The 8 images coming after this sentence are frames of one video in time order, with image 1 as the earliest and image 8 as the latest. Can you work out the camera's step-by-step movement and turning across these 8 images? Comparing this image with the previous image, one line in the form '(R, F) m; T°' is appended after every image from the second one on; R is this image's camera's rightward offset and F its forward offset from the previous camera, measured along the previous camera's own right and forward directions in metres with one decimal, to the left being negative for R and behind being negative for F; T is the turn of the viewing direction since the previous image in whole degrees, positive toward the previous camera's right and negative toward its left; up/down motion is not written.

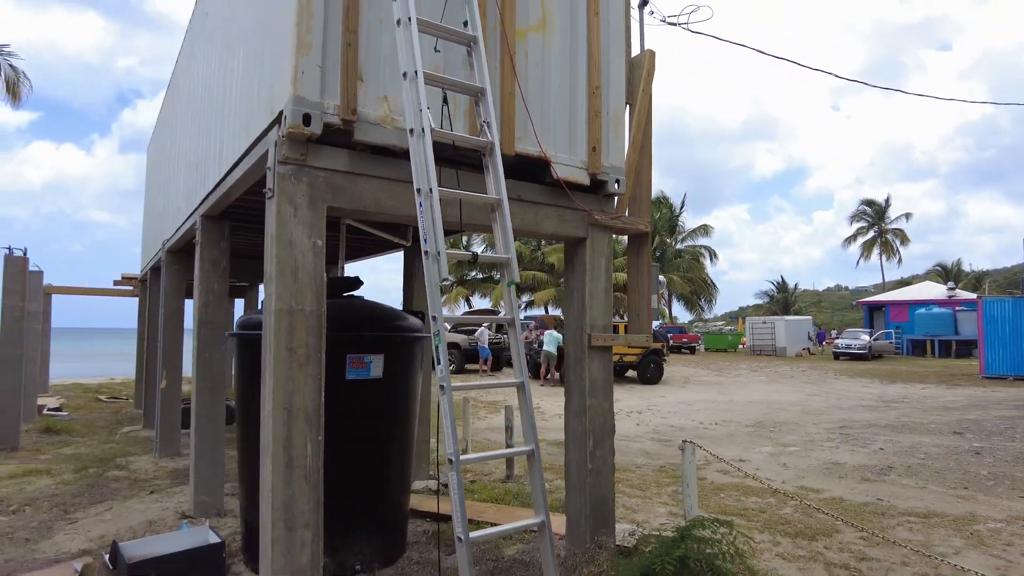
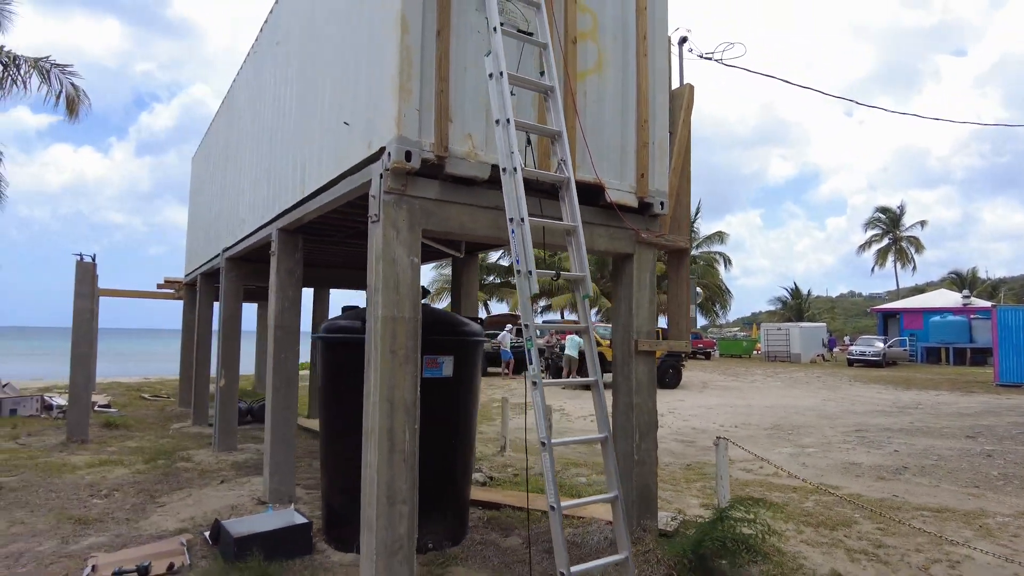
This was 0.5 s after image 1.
(-0.3, -0.5) m; -1°
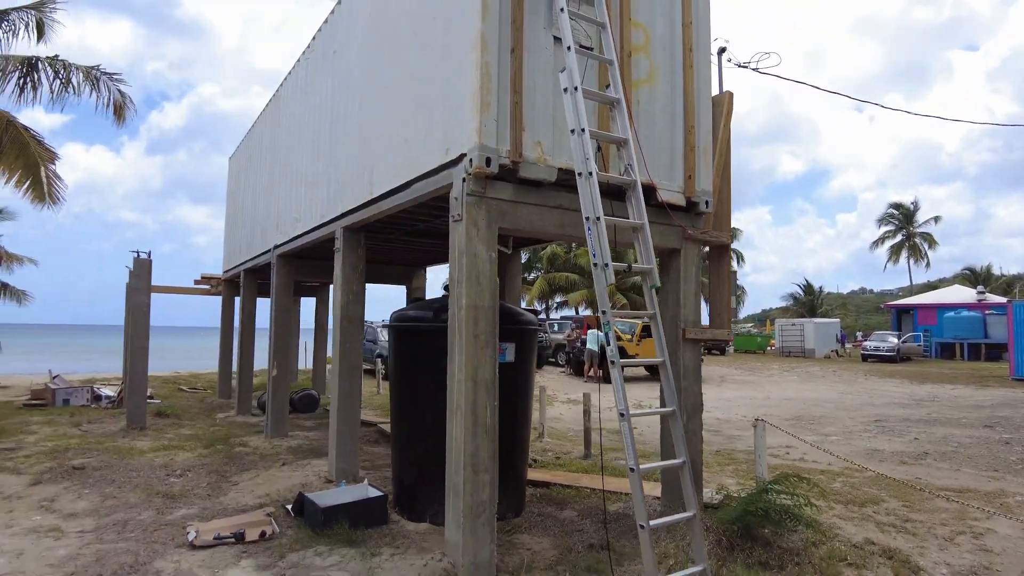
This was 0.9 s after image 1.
(-0.4, -0.4) m; -1°
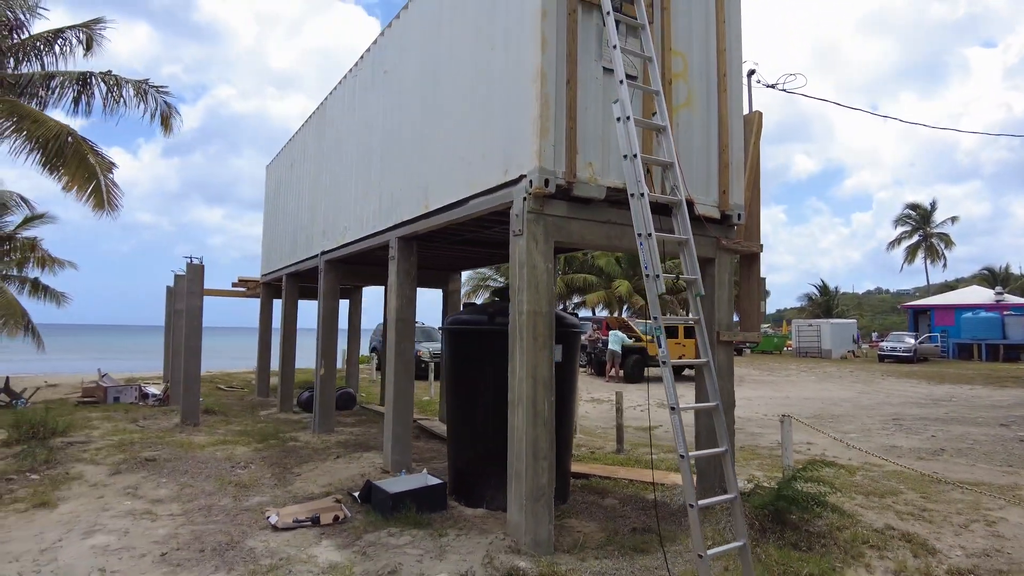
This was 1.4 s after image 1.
(-0.3, -0.5) m; -1°
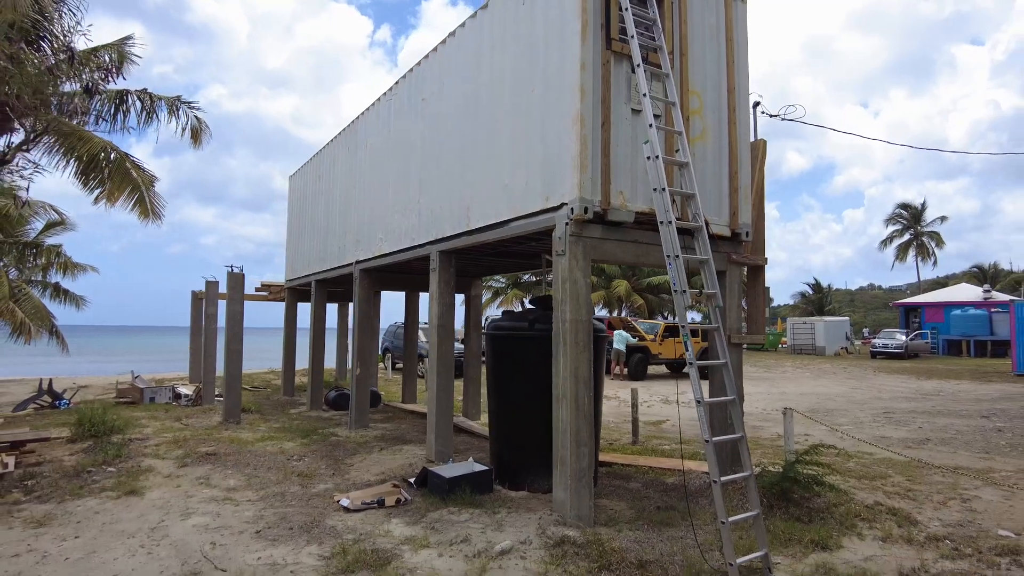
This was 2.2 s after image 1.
(-0.4, -0.7) m; +1°
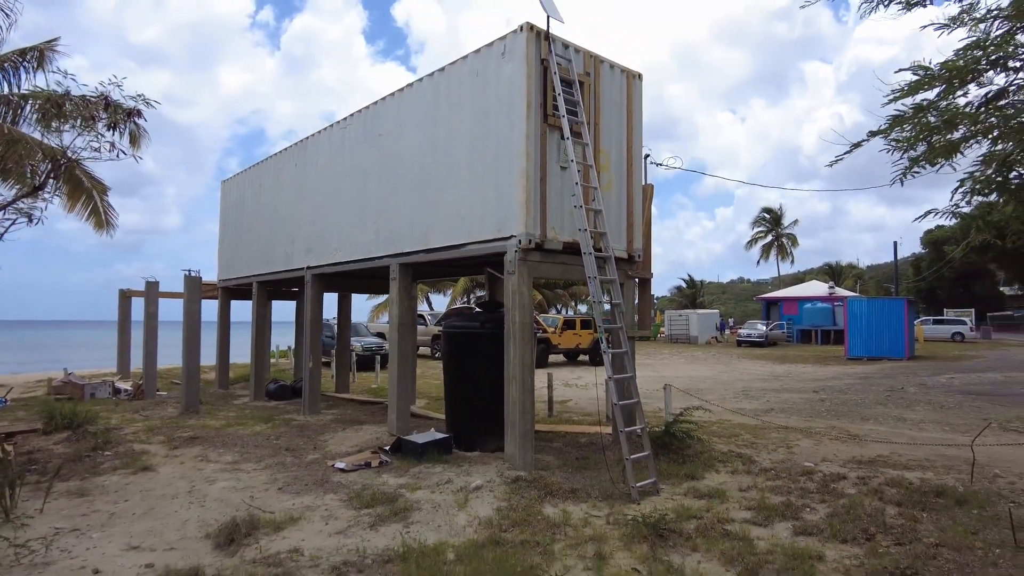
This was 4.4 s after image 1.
(-0.8, -1.7) m; +10°
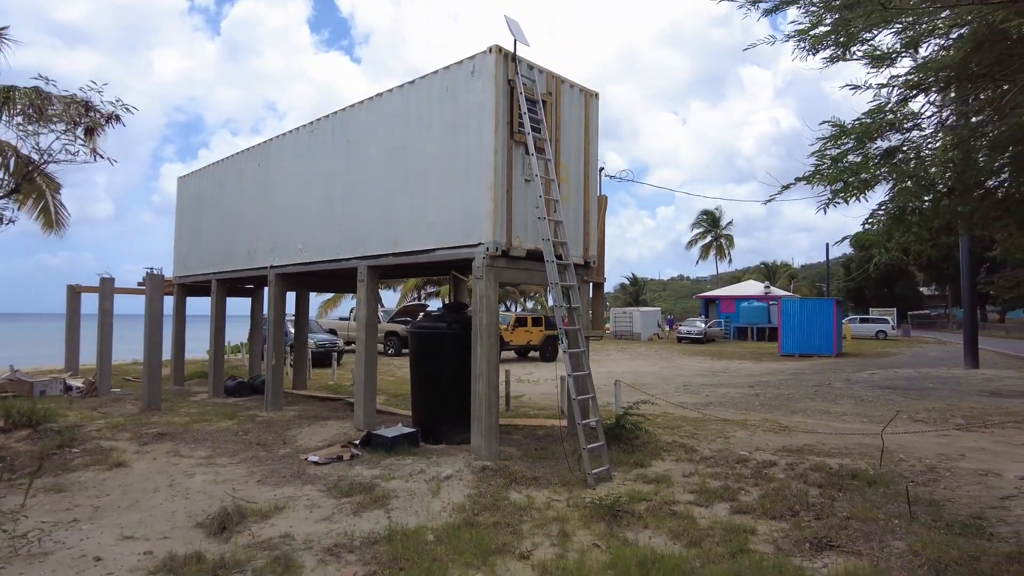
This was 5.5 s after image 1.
(-0.3, -0.5) m; +5°
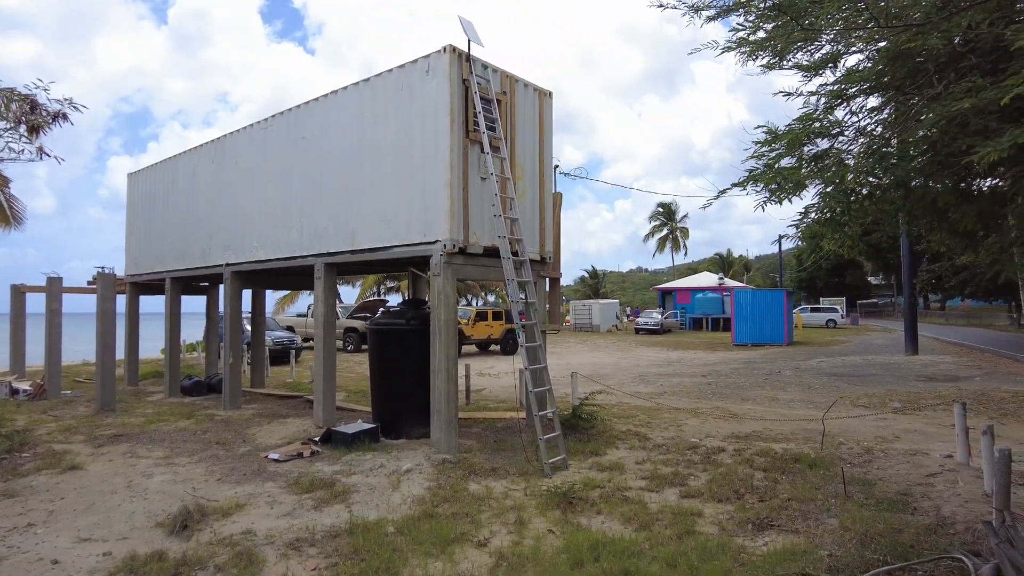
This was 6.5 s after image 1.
(0.0, -0.2) m; +3°
